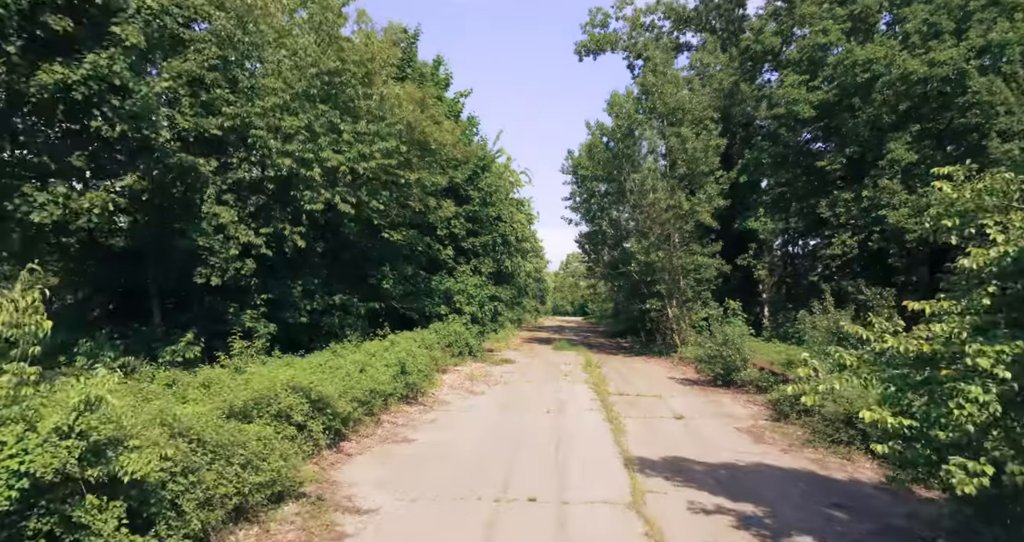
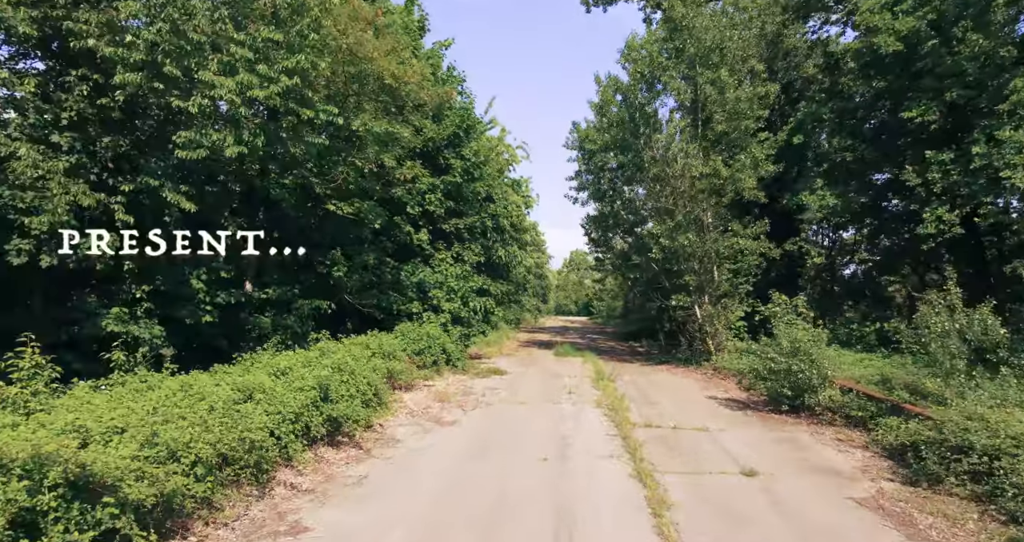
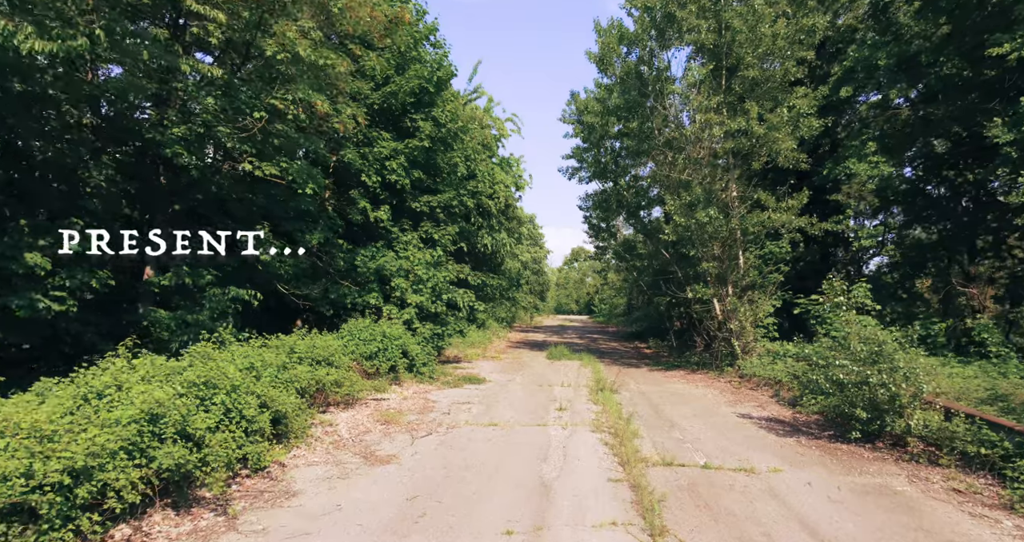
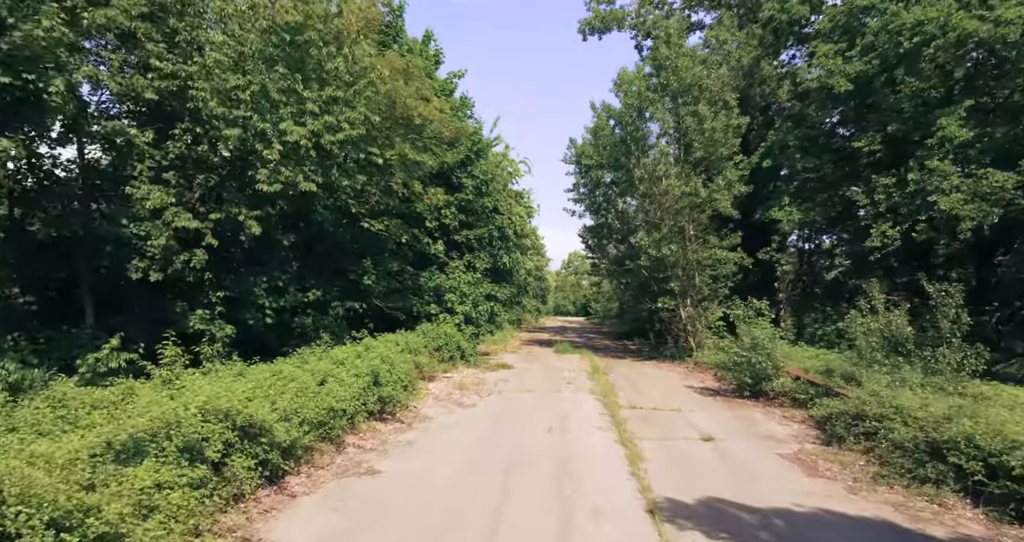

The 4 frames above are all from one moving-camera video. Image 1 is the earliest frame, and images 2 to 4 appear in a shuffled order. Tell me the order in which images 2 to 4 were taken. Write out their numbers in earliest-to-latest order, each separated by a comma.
4, 2, 3
